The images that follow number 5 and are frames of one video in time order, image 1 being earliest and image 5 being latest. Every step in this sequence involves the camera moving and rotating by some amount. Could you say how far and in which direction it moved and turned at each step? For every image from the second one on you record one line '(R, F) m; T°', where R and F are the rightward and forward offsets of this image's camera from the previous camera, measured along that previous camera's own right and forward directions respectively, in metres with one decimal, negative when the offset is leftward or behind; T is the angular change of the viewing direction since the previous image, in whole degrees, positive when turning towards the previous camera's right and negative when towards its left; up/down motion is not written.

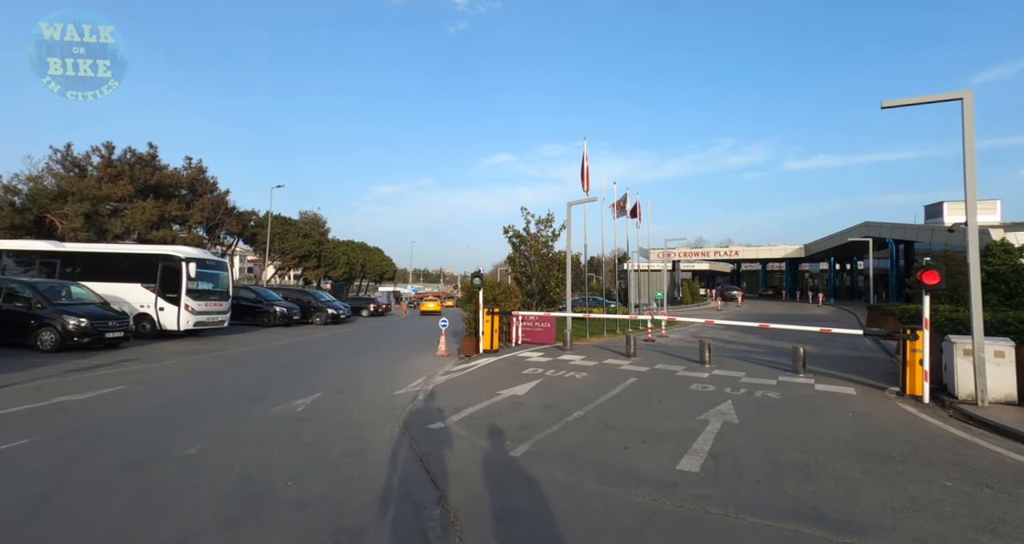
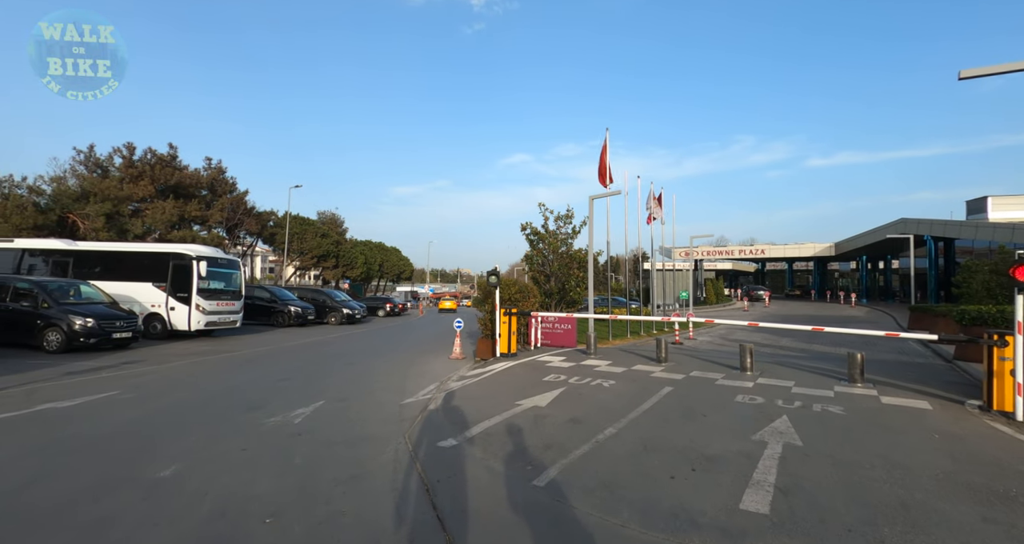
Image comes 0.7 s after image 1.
(-0.1, +0.9) m; -2°
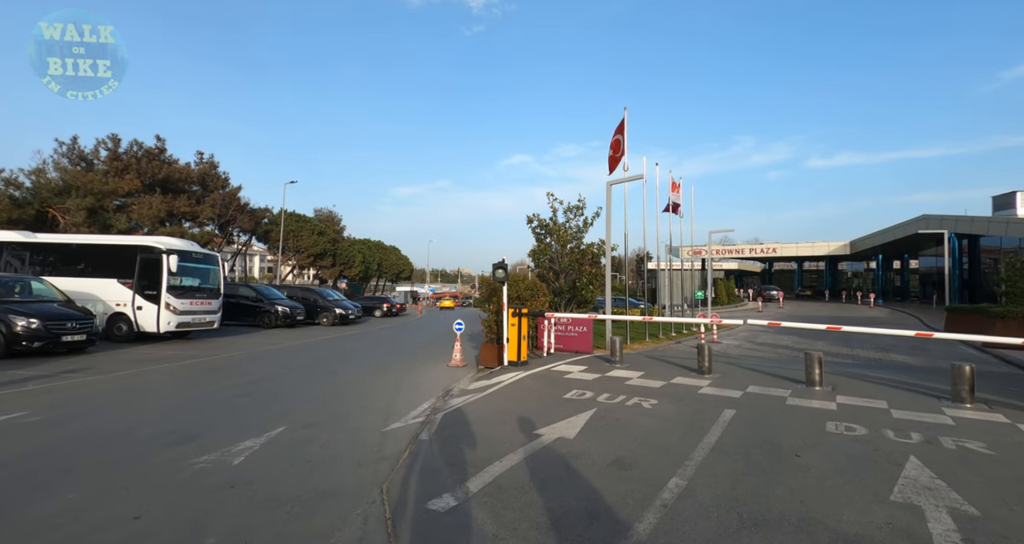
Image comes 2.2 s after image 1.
(-0.2, +1.8) m; 0°
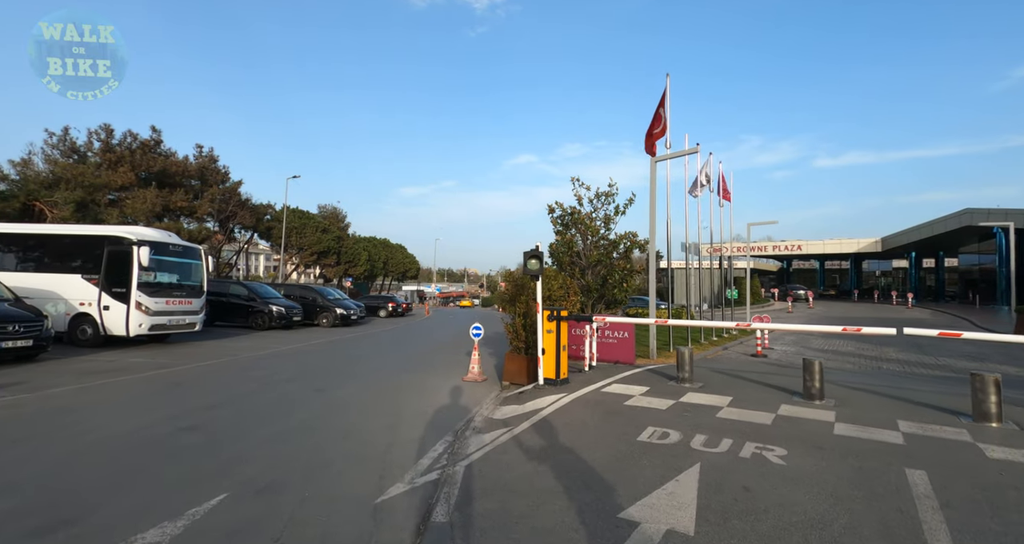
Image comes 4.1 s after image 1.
(-0.5, +2.2) m; -1°
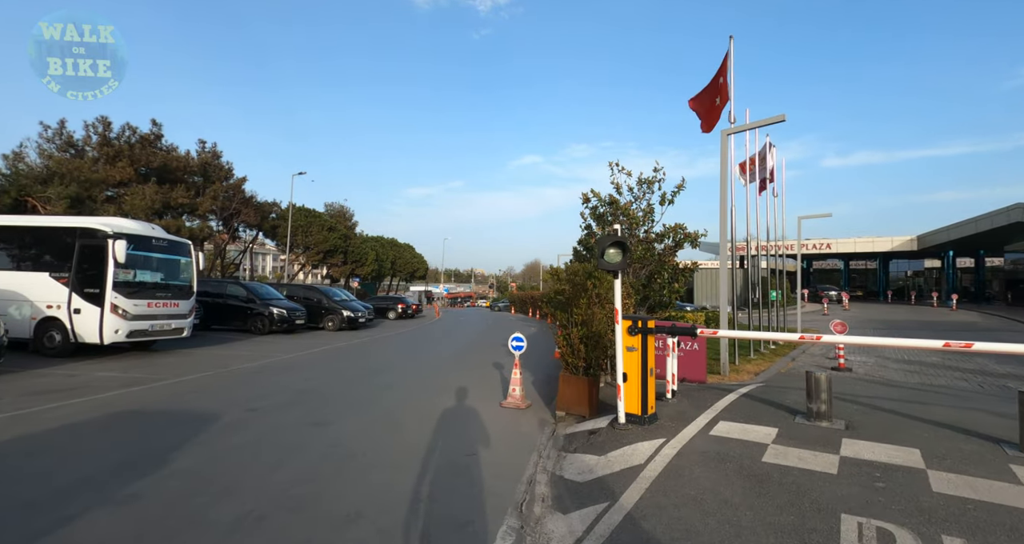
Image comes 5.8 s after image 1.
(-0.7, +2.0) m; -1°
